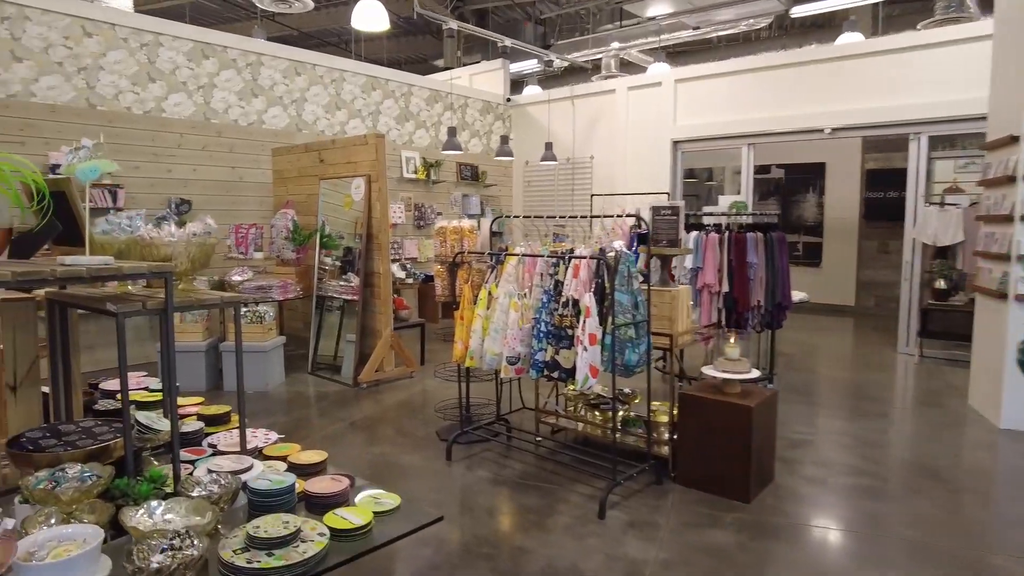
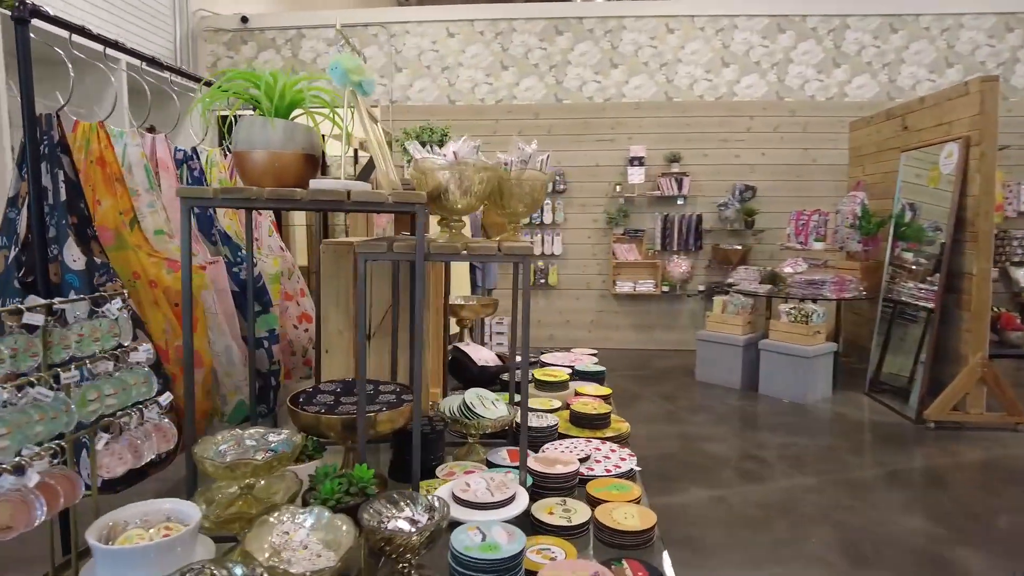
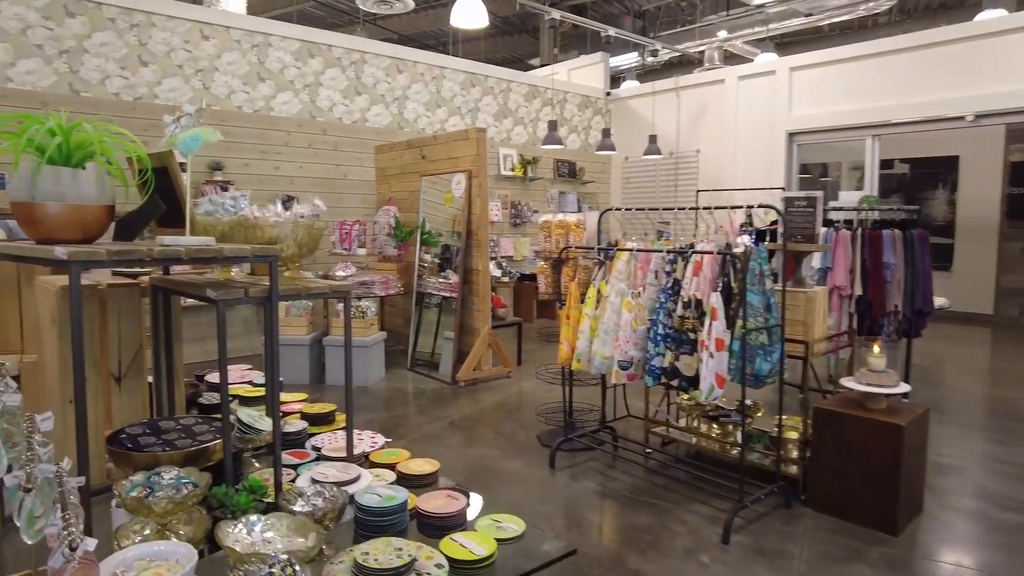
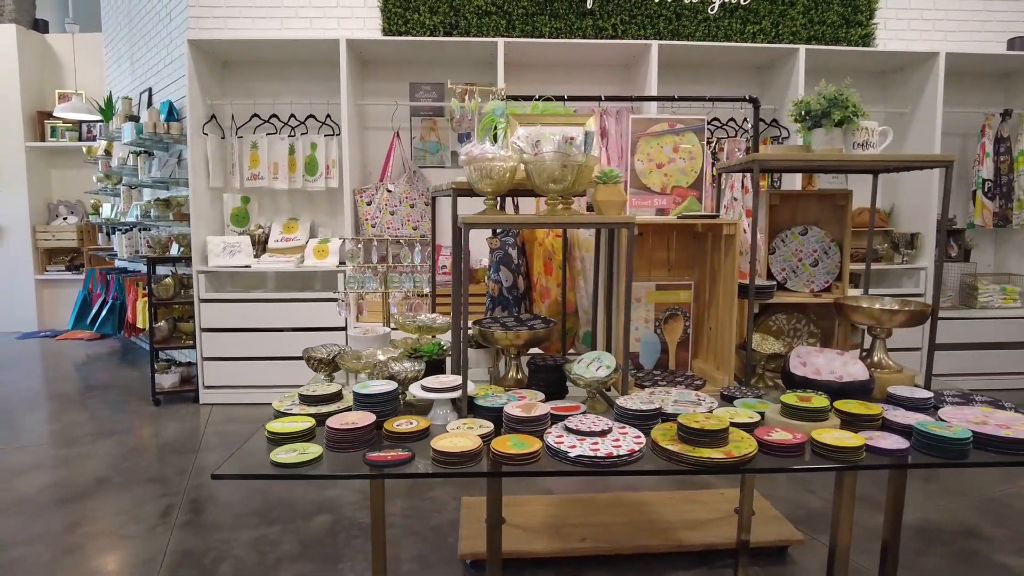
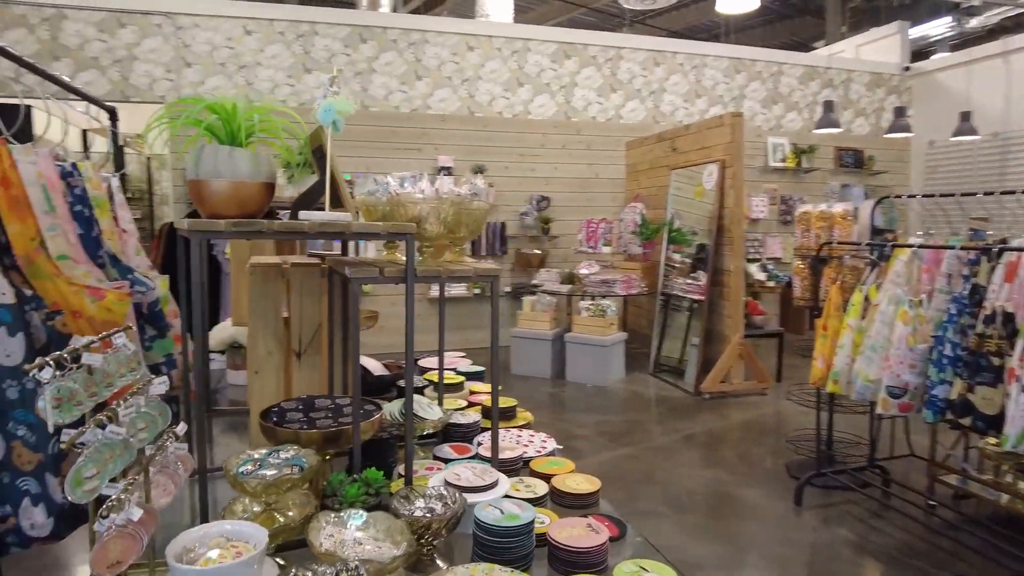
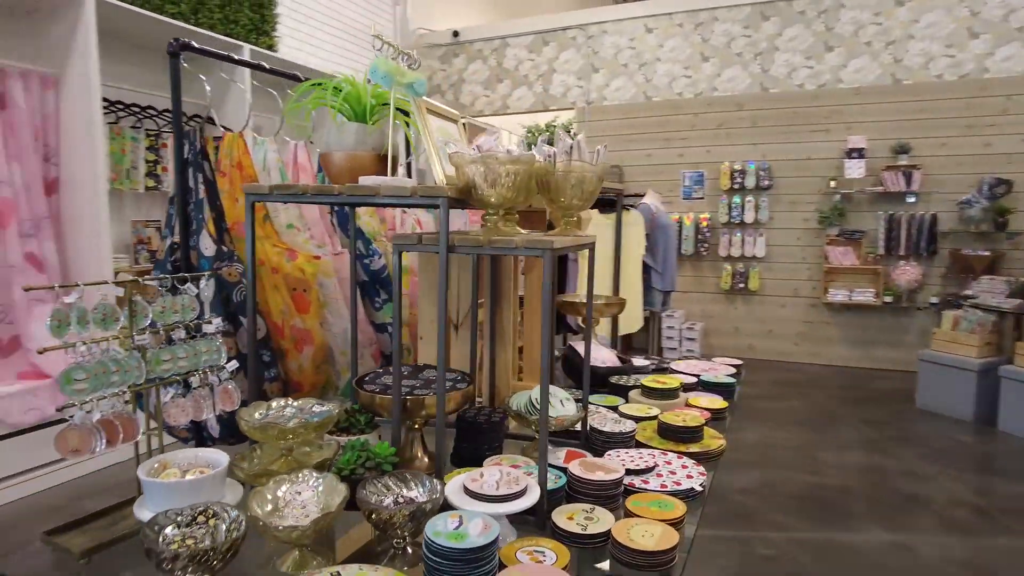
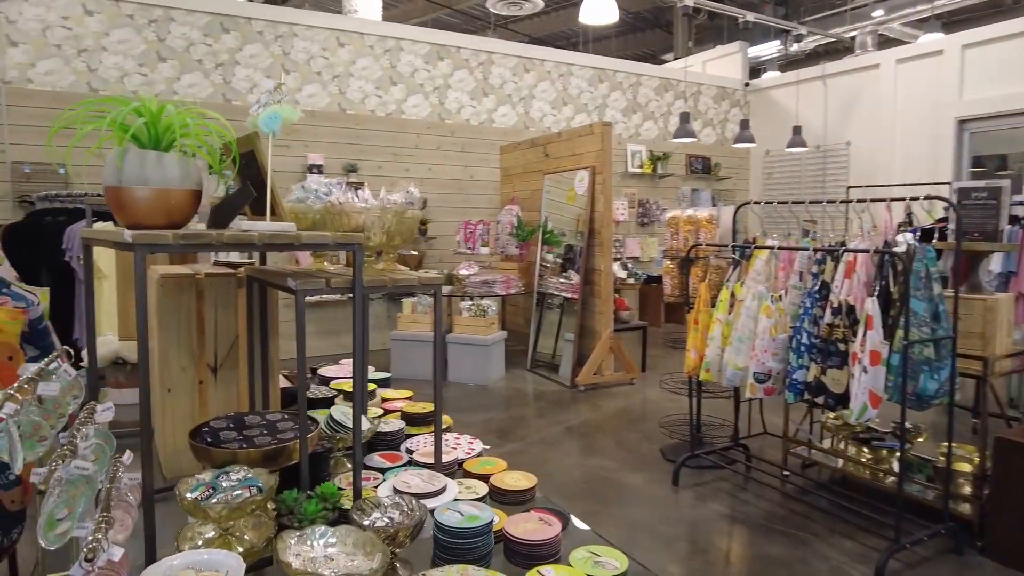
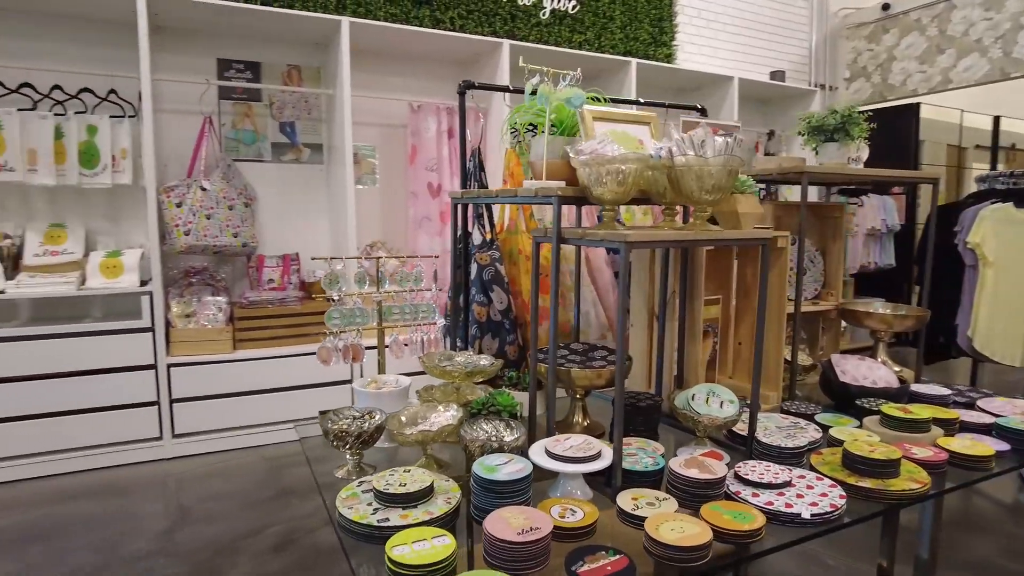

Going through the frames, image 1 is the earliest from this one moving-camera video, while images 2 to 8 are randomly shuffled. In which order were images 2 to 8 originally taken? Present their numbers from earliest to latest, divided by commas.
3, 7, 5, 2, 6, 8, 4
